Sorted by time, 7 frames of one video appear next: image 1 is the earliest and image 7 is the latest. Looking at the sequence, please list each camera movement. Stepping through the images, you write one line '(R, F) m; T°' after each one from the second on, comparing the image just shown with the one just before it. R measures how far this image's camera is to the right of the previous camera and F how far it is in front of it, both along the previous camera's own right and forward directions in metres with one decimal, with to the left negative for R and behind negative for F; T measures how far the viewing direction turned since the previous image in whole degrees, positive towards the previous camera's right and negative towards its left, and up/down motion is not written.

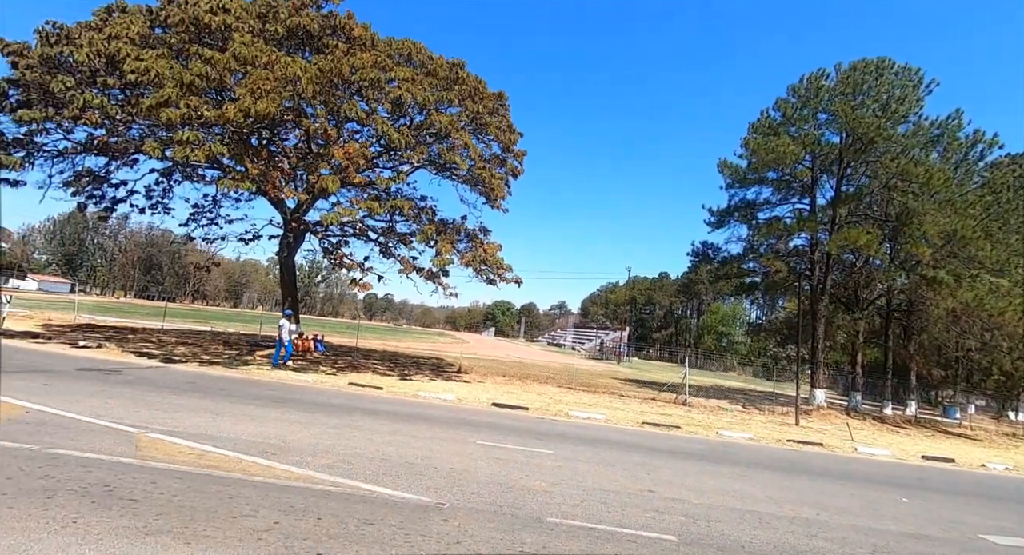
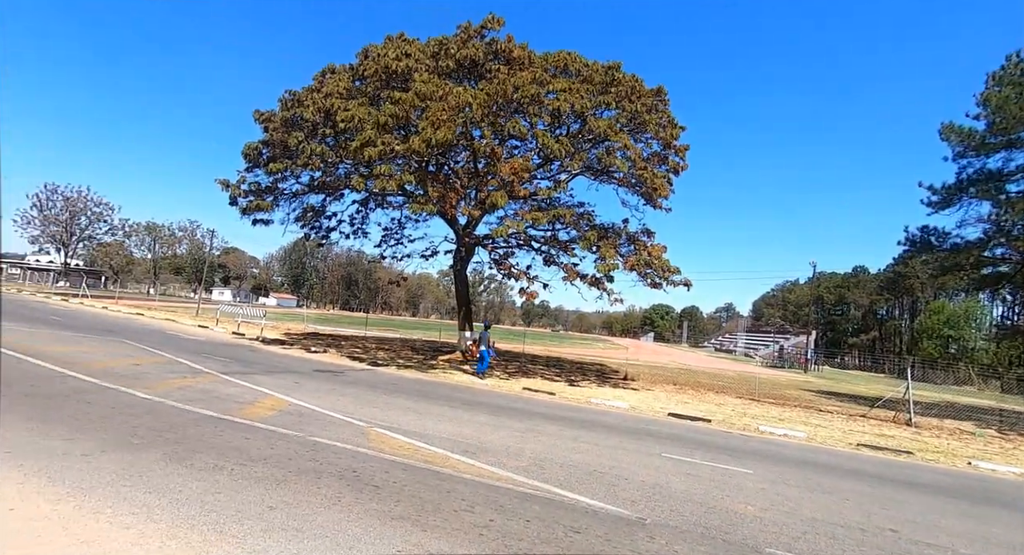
(-0.1, -0.1) m; -18°
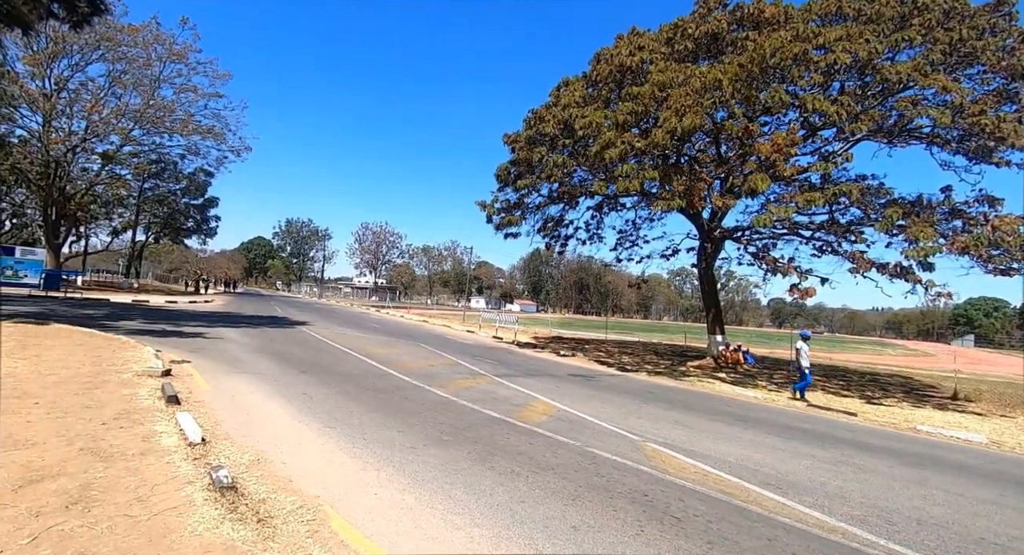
(-0.3, +0.2) m; -26°
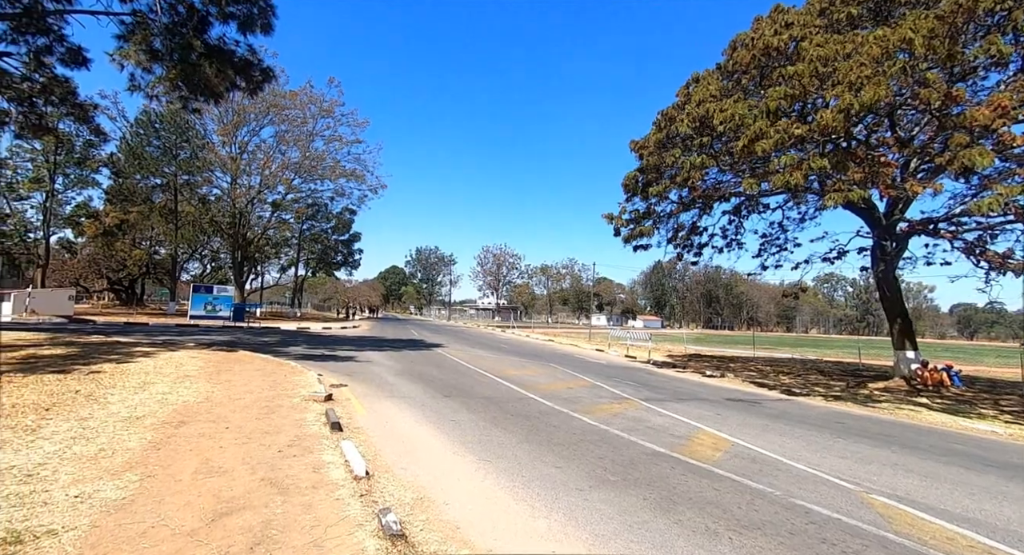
(-0.3, +0.4) m; -14°
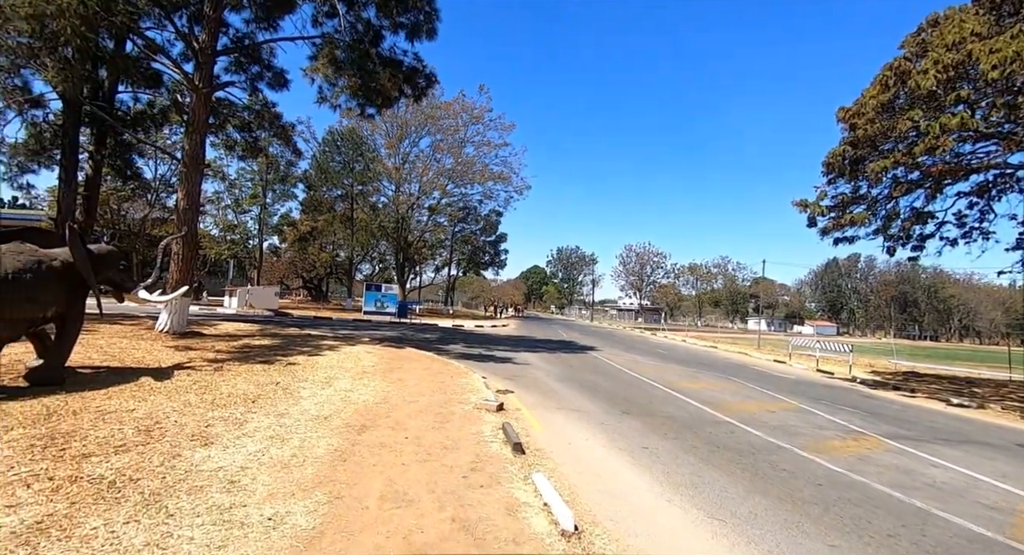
(-0.6, +0.8) m; -16°
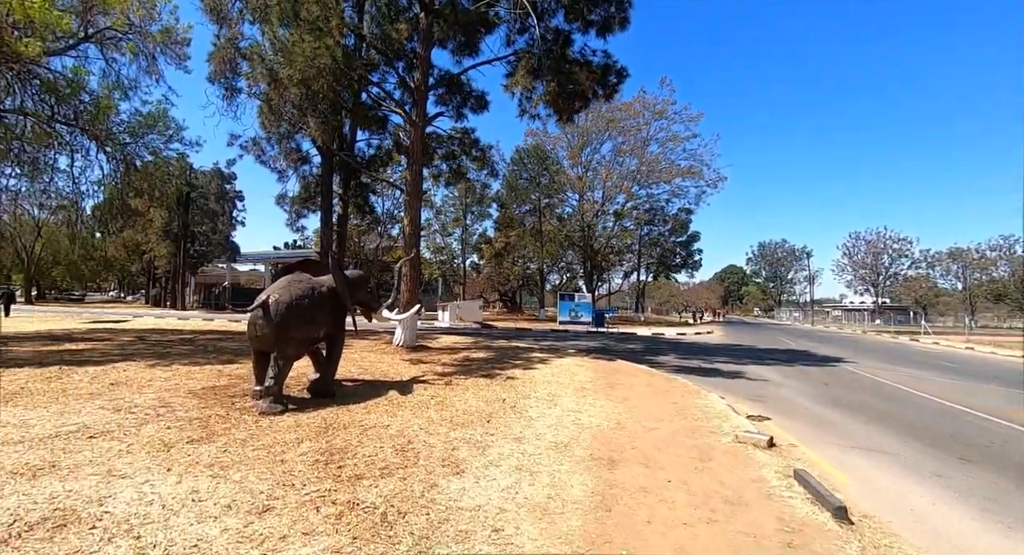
(-0.7, +0.7) m; -21°
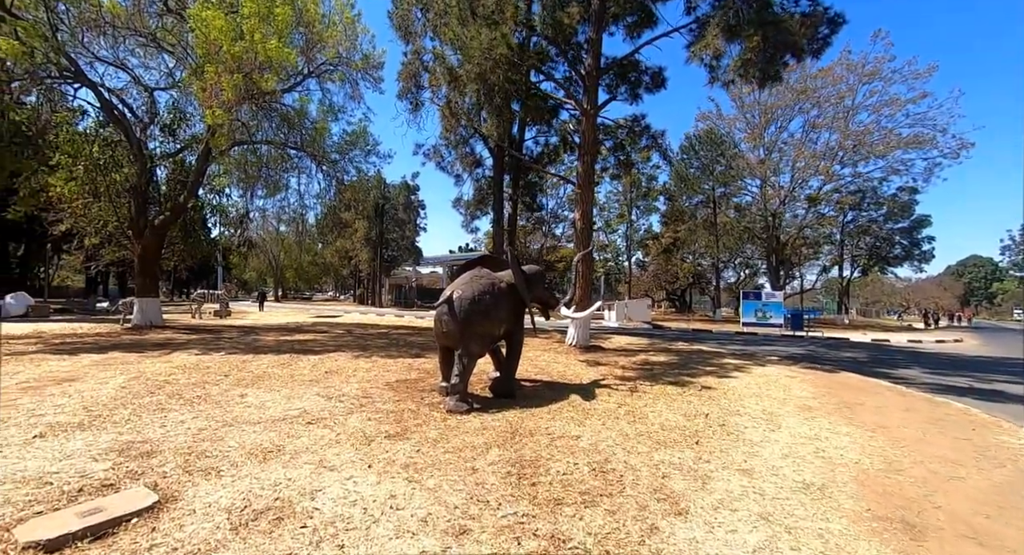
(-0.6, +0.9) m; -18°
